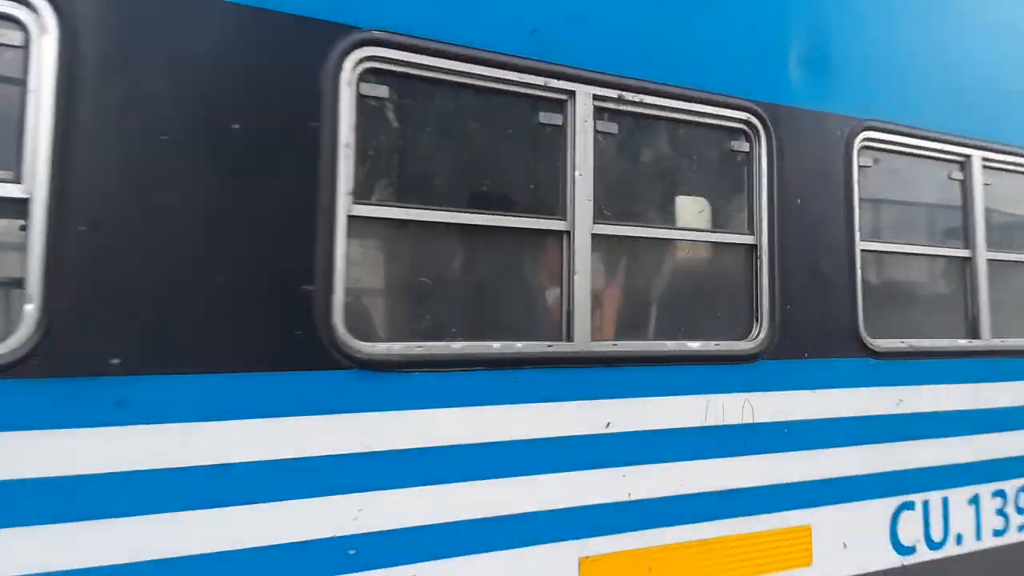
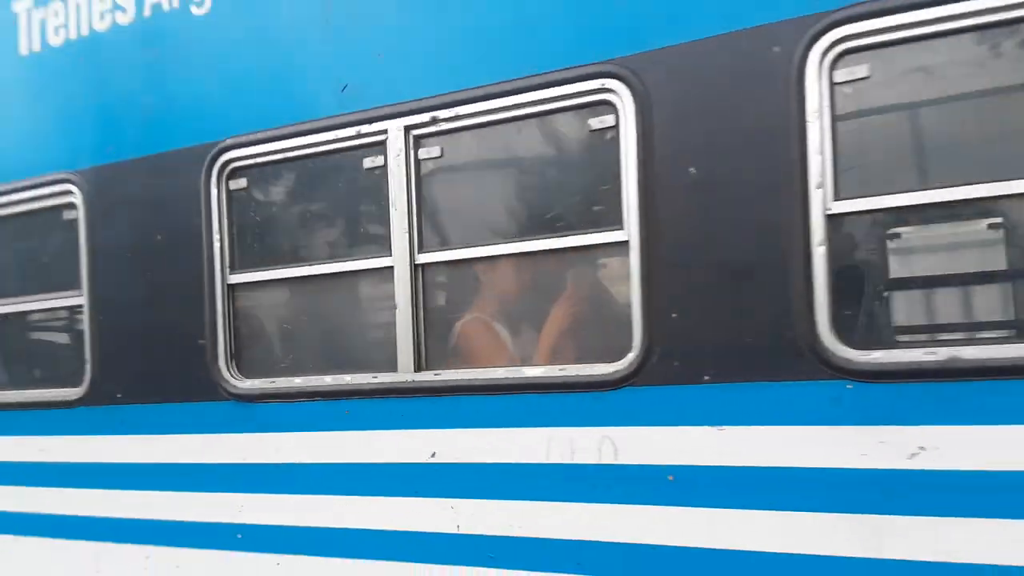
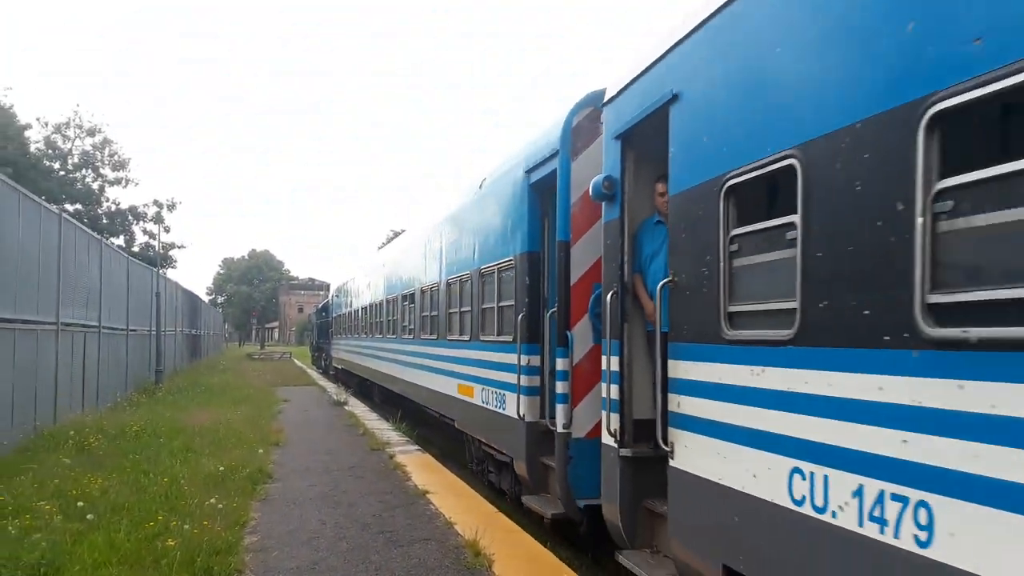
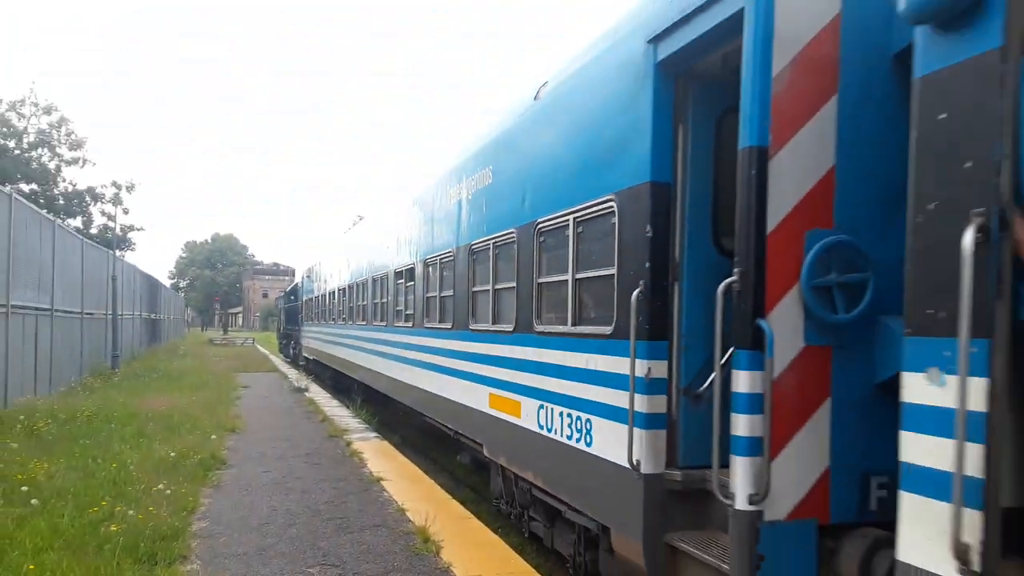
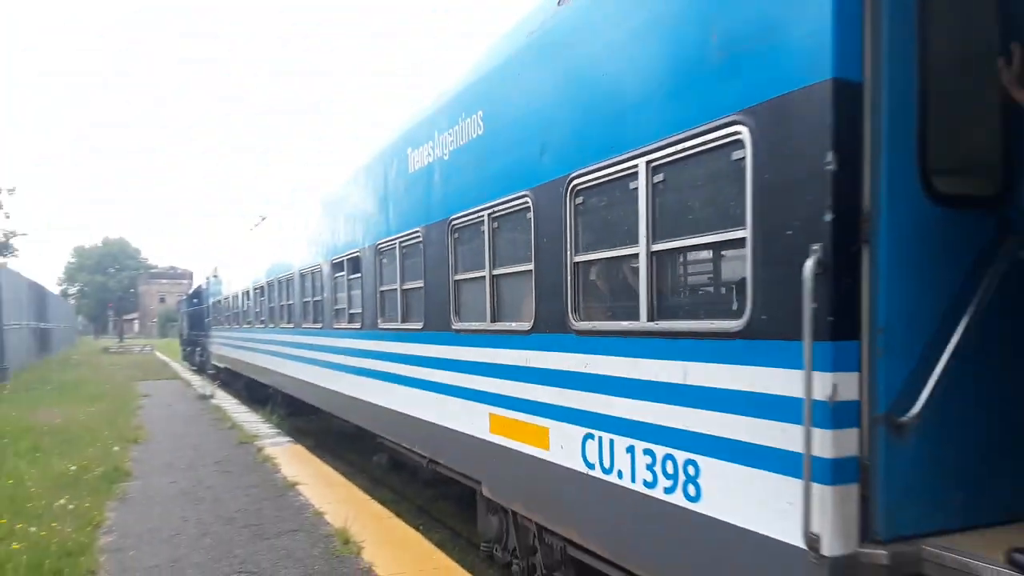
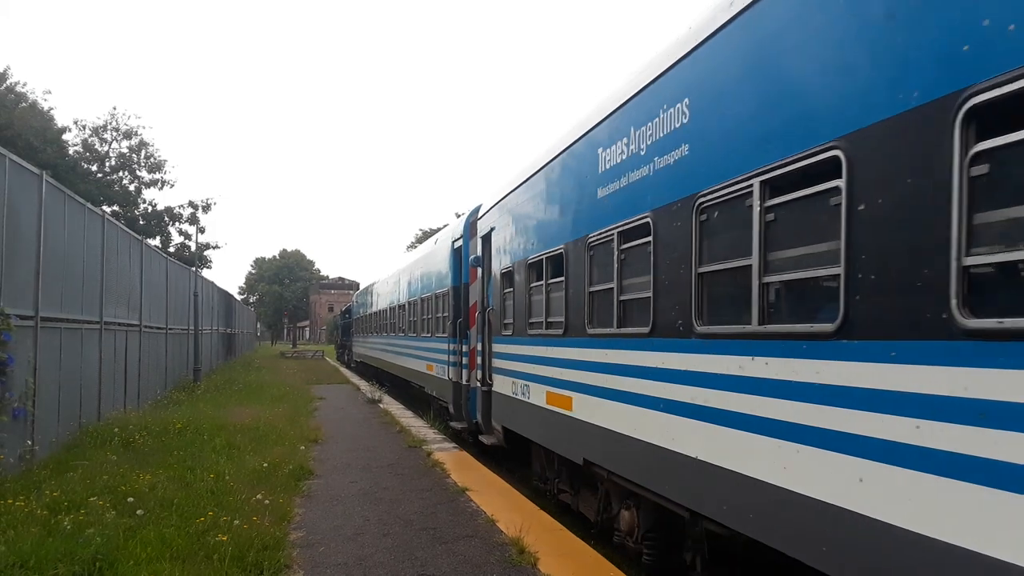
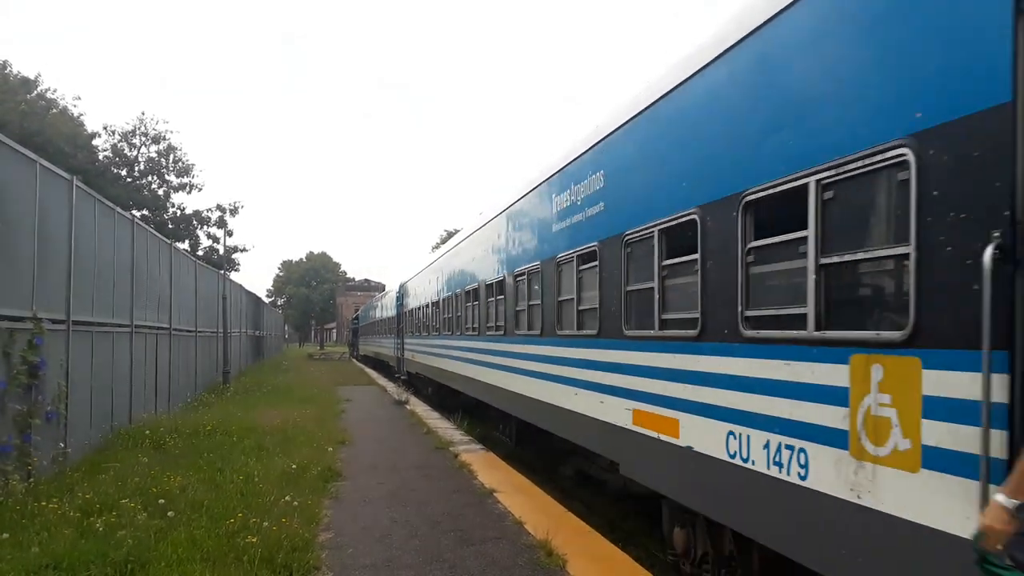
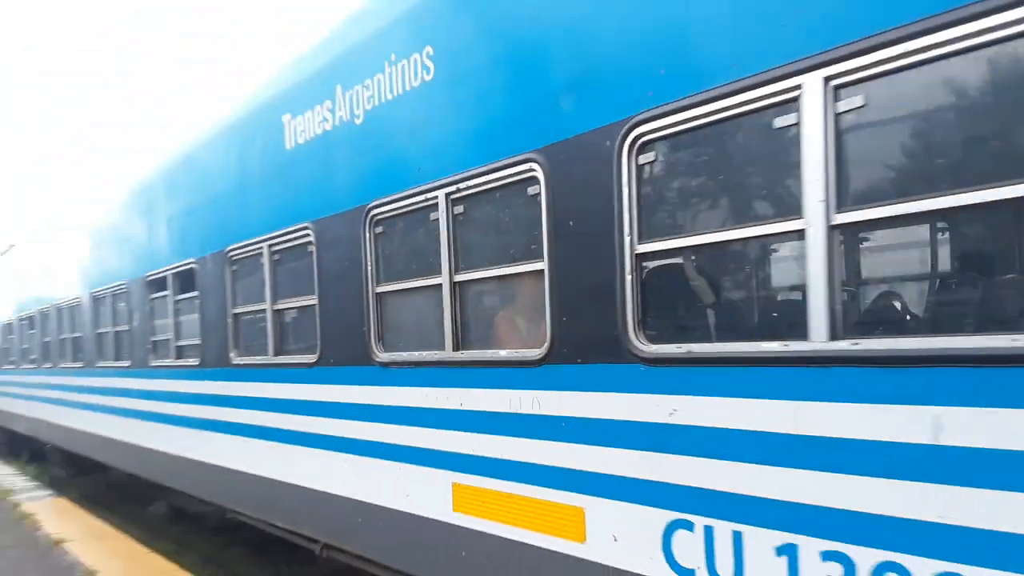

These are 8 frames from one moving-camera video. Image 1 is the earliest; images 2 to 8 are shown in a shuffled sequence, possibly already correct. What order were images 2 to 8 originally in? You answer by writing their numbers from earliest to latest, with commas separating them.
2, 8, 5, 4, 3, 6, 7
